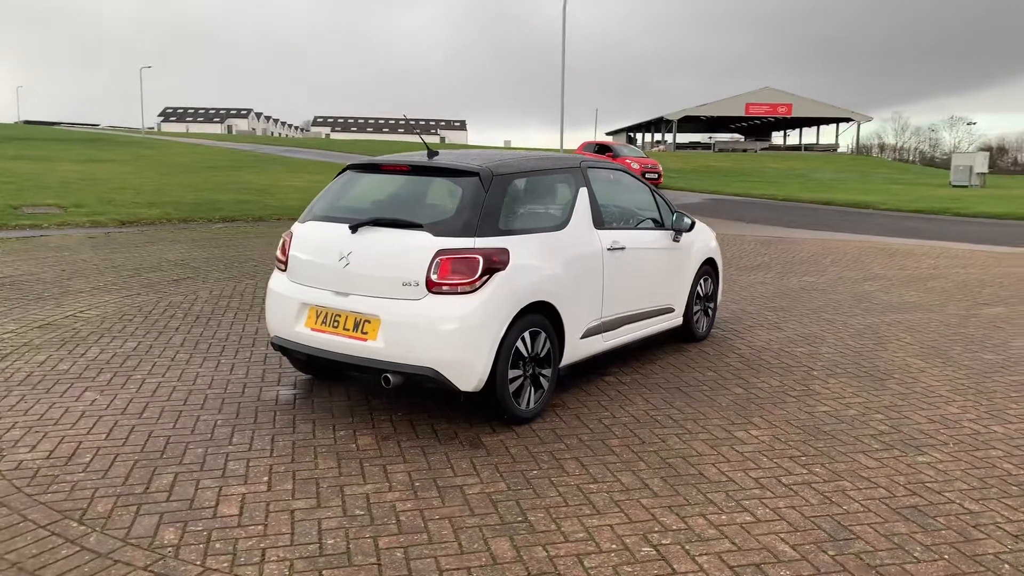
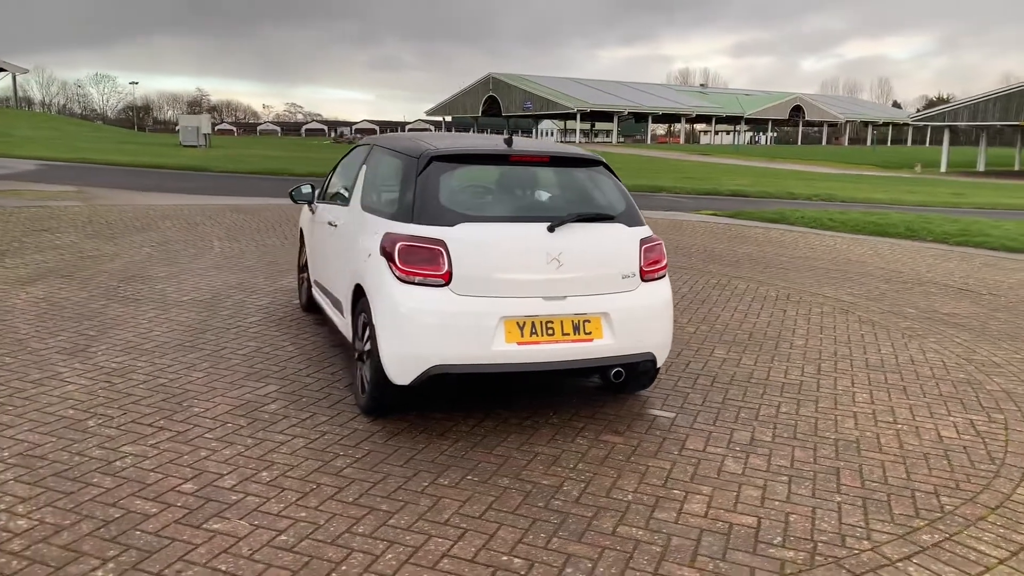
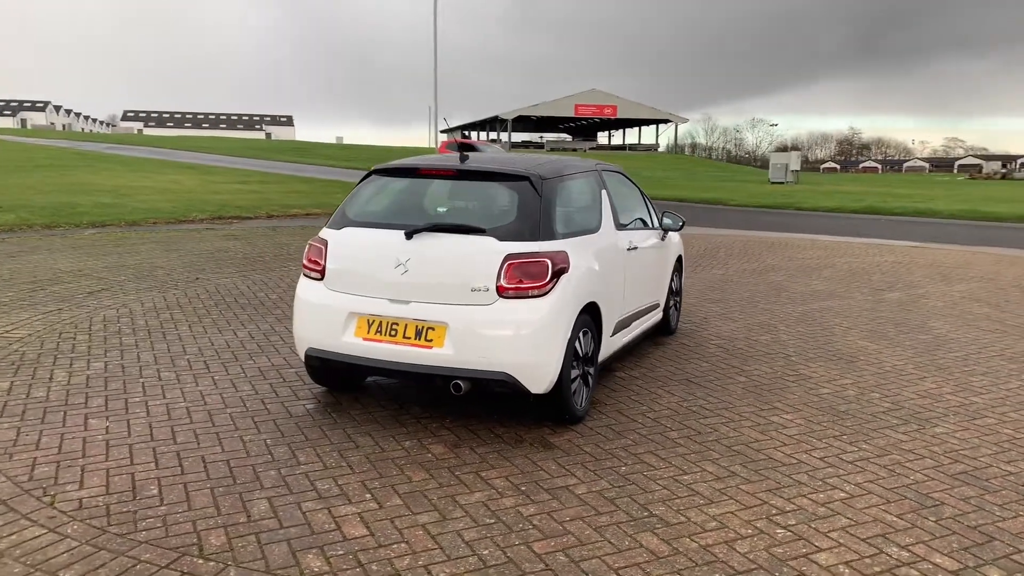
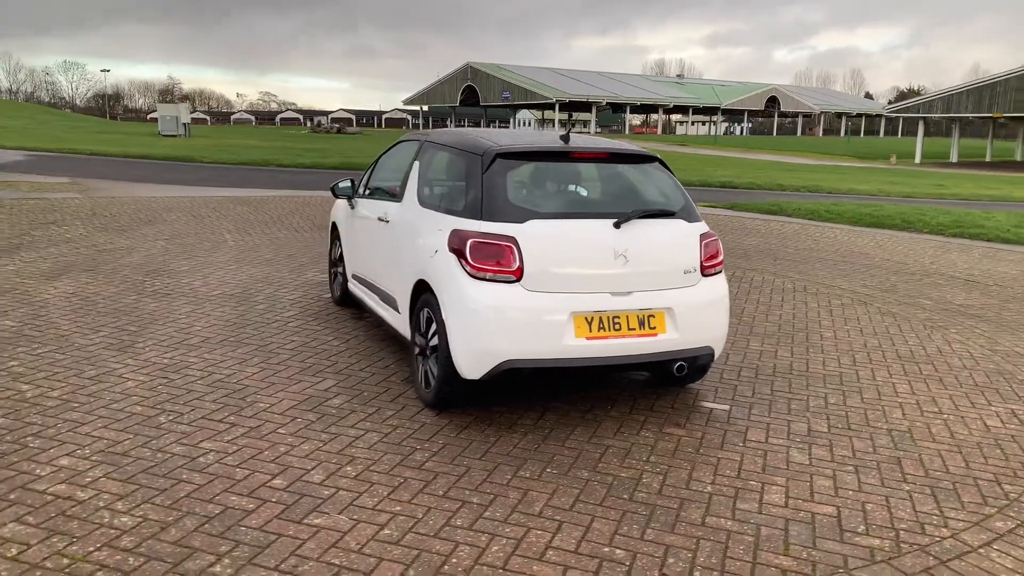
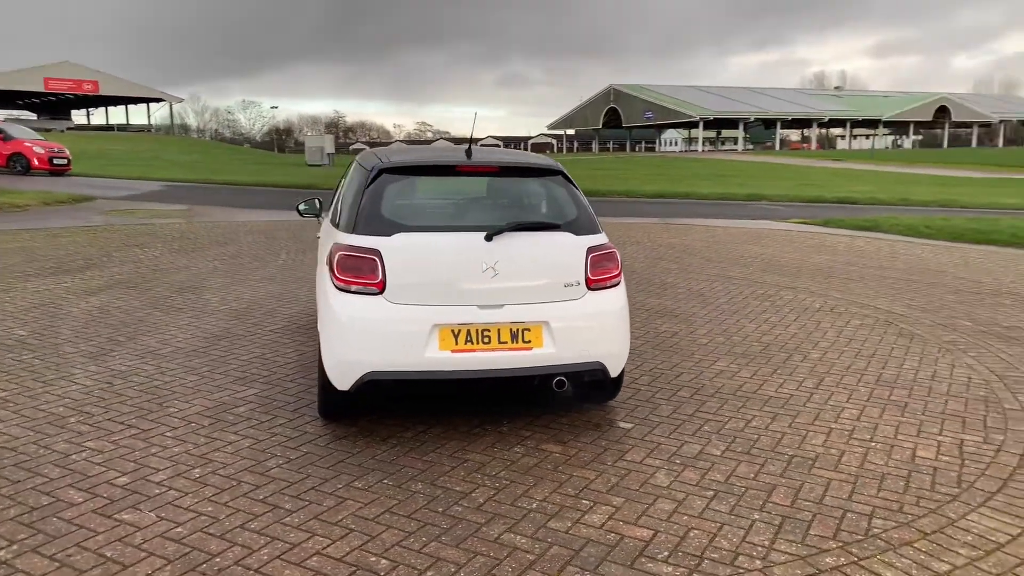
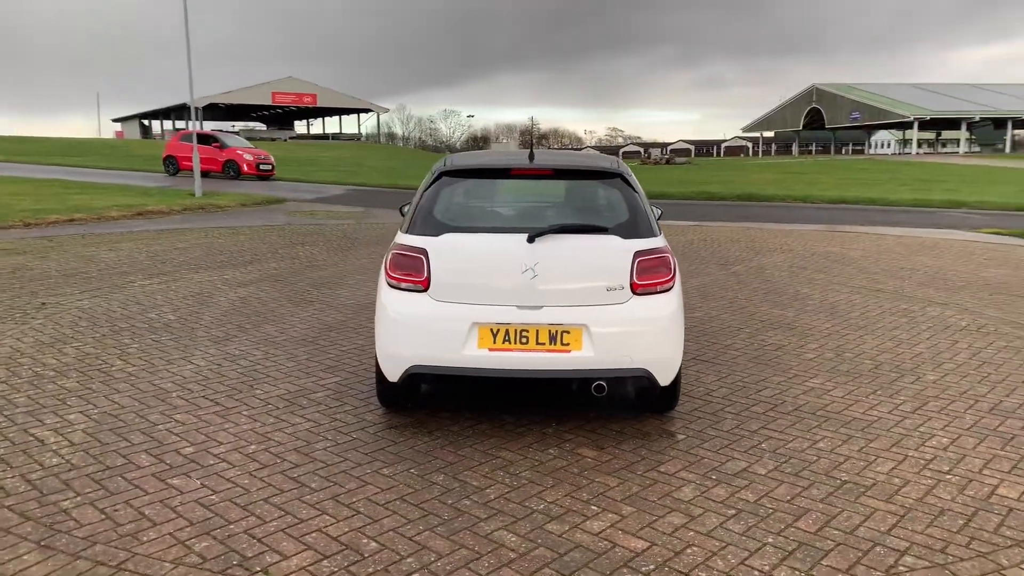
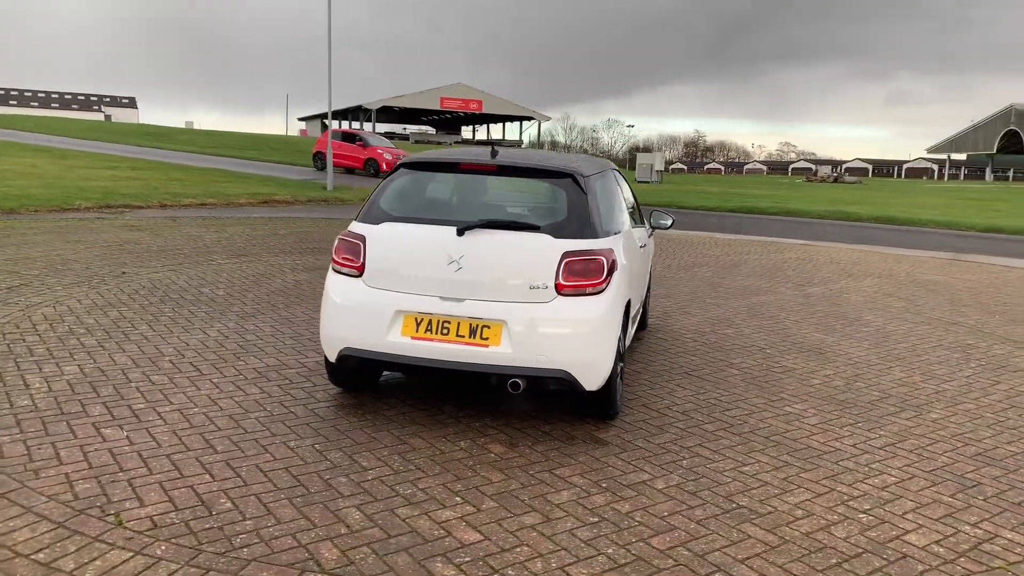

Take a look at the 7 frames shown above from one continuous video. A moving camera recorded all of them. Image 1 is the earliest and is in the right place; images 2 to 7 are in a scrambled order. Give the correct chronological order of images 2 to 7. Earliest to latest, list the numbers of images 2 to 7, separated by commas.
3, 7, 6, 5, 2, 4
